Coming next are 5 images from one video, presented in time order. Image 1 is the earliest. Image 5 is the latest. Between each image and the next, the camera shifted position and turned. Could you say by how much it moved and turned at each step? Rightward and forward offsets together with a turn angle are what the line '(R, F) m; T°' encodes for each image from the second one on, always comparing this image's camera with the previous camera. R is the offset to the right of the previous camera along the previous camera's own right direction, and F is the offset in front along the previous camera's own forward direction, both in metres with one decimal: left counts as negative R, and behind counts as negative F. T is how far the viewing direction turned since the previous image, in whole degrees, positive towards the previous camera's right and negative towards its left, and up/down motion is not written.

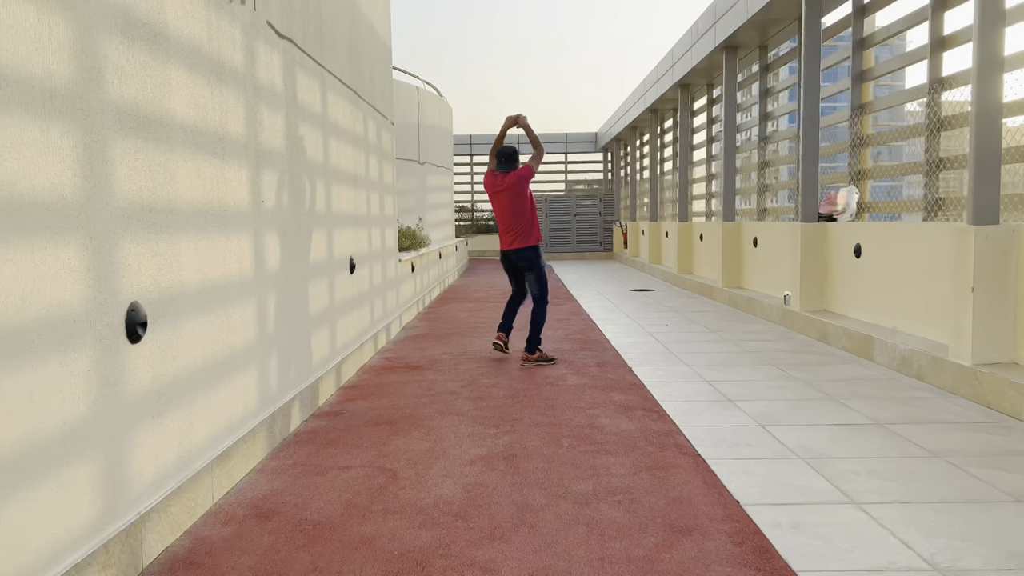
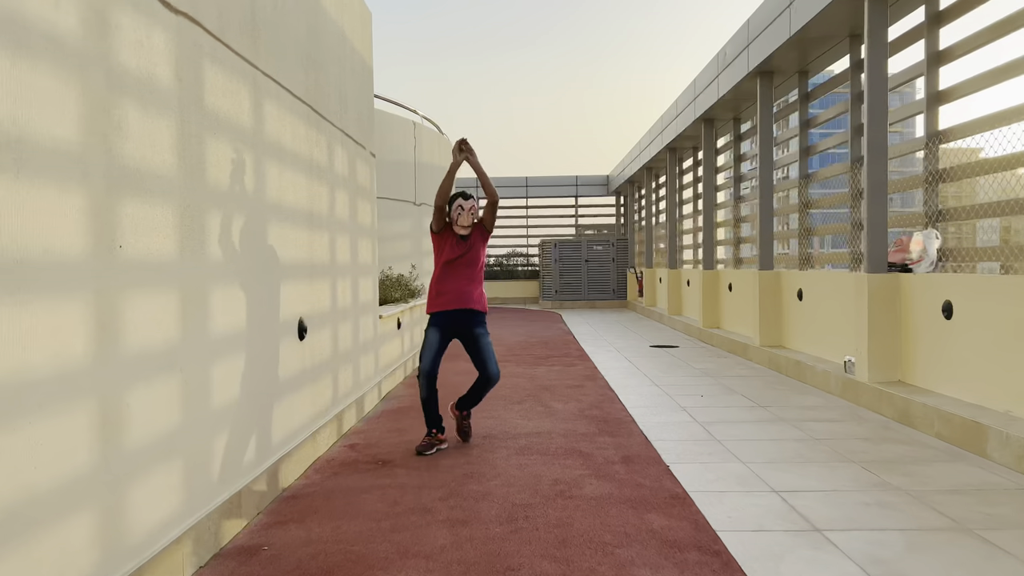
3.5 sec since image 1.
(+0.1, +1.2) m; -1°
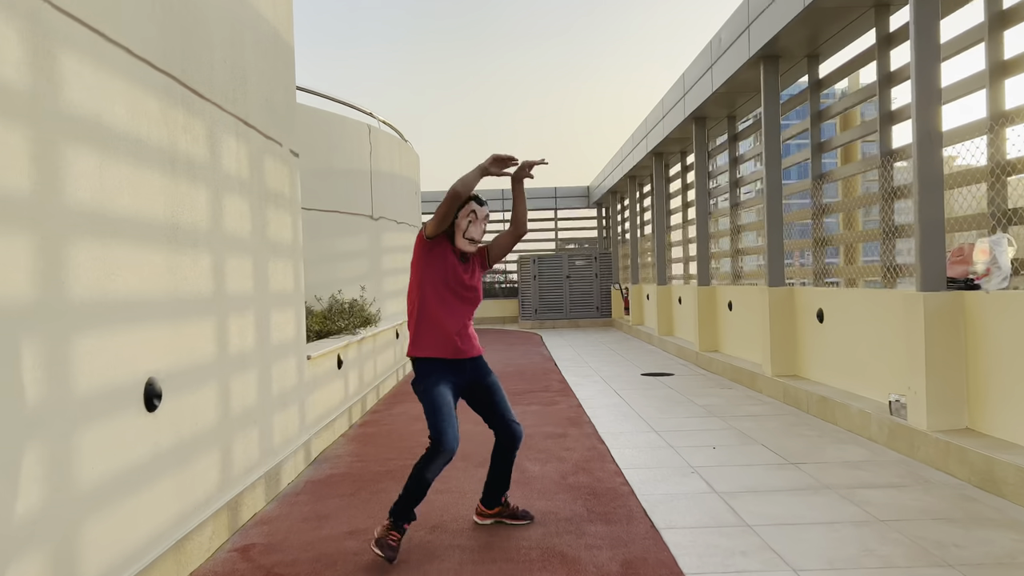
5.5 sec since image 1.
(+0.1, +1.2) m; +1°
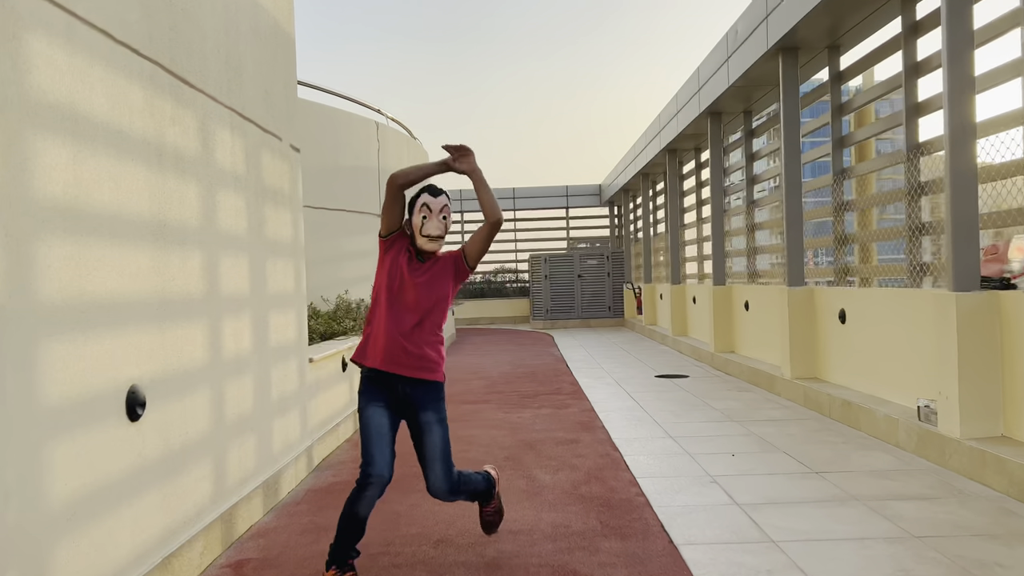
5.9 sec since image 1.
(0.0, +0.2) m; -1°
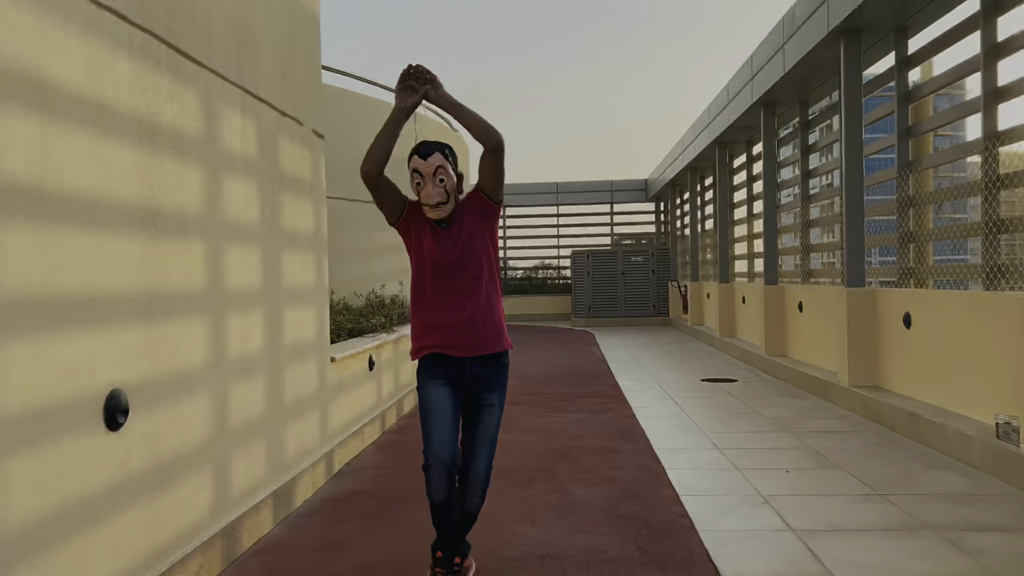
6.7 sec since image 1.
(+0.1, +0.3) m; -3°
